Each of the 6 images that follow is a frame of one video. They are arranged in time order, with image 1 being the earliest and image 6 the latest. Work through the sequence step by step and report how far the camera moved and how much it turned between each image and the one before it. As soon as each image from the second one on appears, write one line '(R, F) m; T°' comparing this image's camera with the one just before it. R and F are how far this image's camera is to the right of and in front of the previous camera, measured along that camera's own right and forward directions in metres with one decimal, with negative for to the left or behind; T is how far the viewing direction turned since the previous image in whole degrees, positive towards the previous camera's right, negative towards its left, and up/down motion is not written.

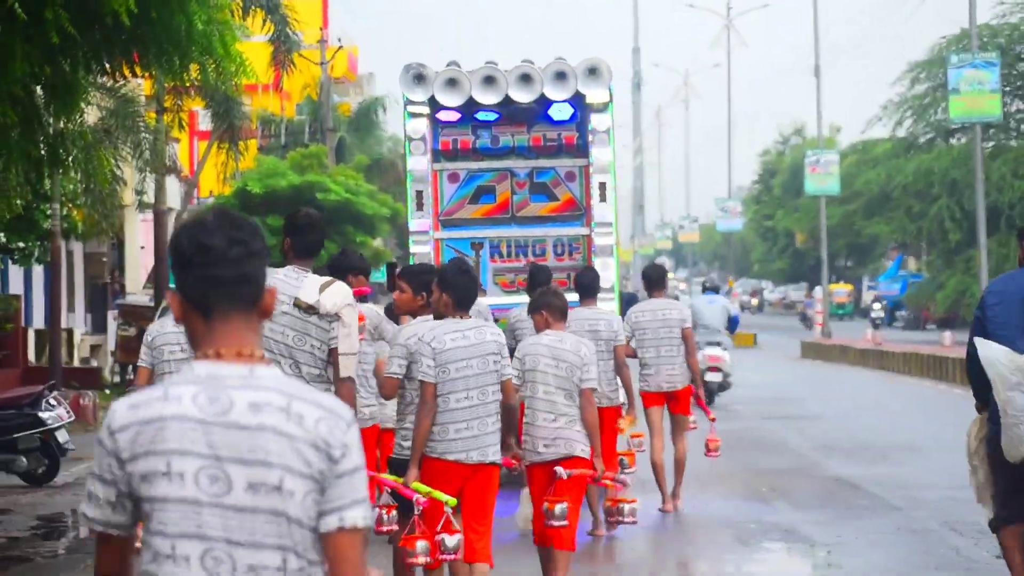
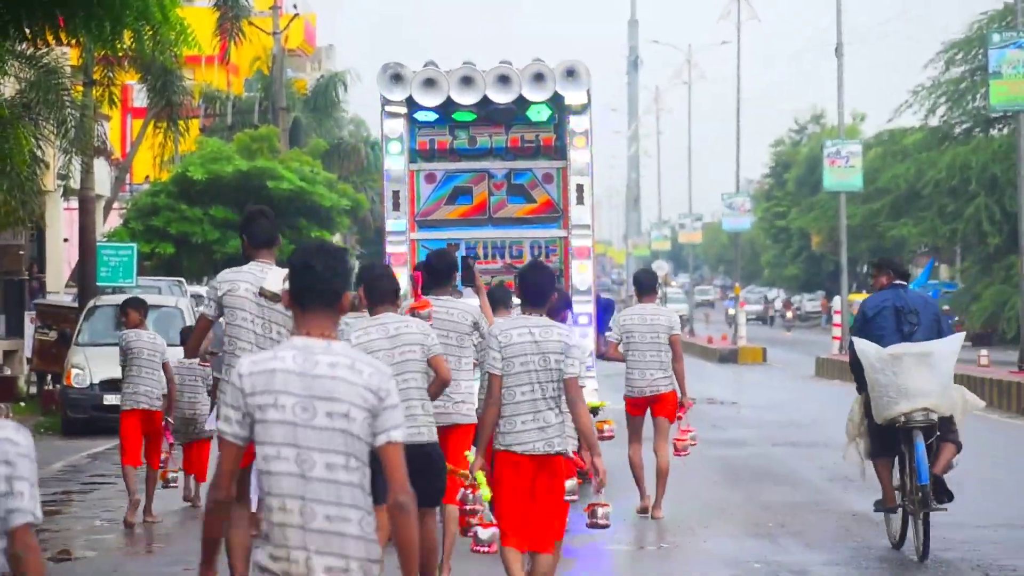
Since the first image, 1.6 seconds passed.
(+0.1, +2.1) m; 0°
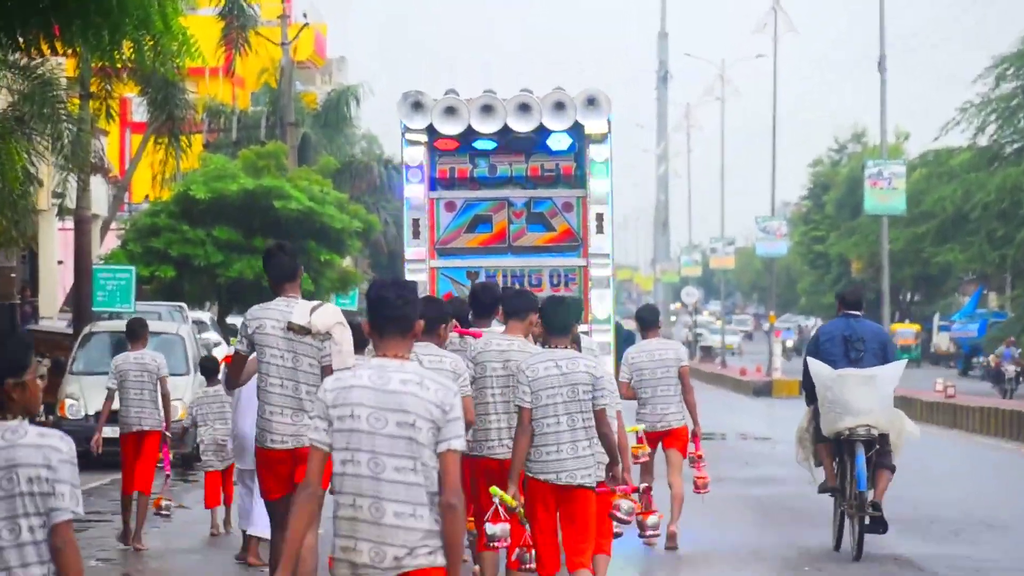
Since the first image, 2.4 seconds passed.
(0.0, +0.9) m; 0°
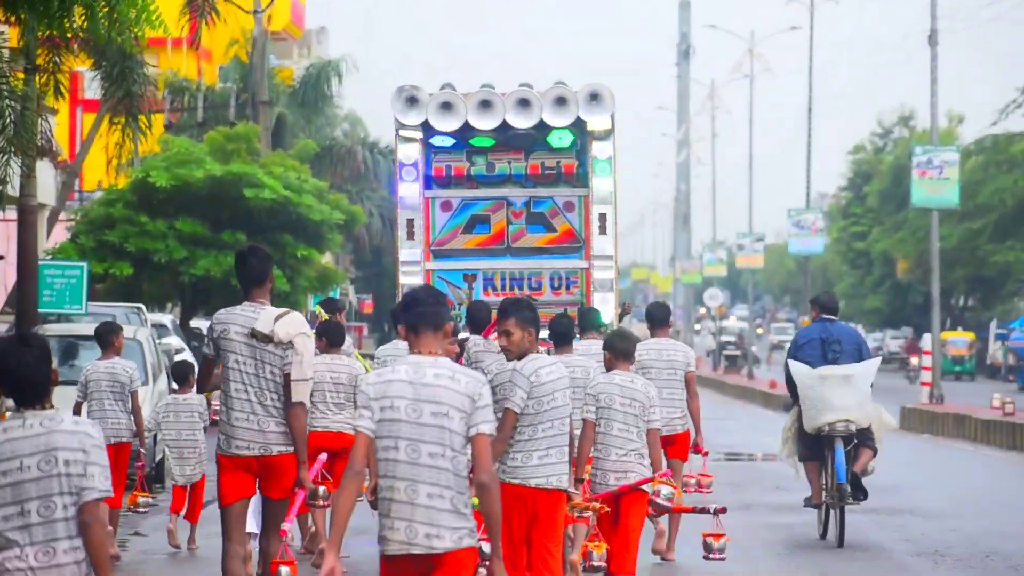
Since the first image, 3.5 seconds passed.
(0.0, +1.7) m; 0°
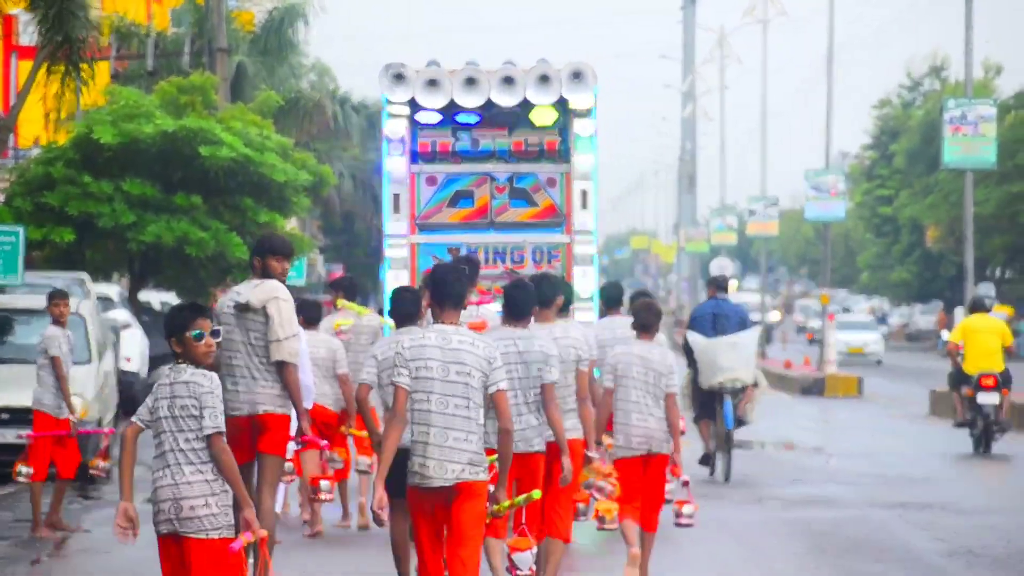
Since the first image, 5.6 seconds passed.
(0.0, +1.3) m; 0°
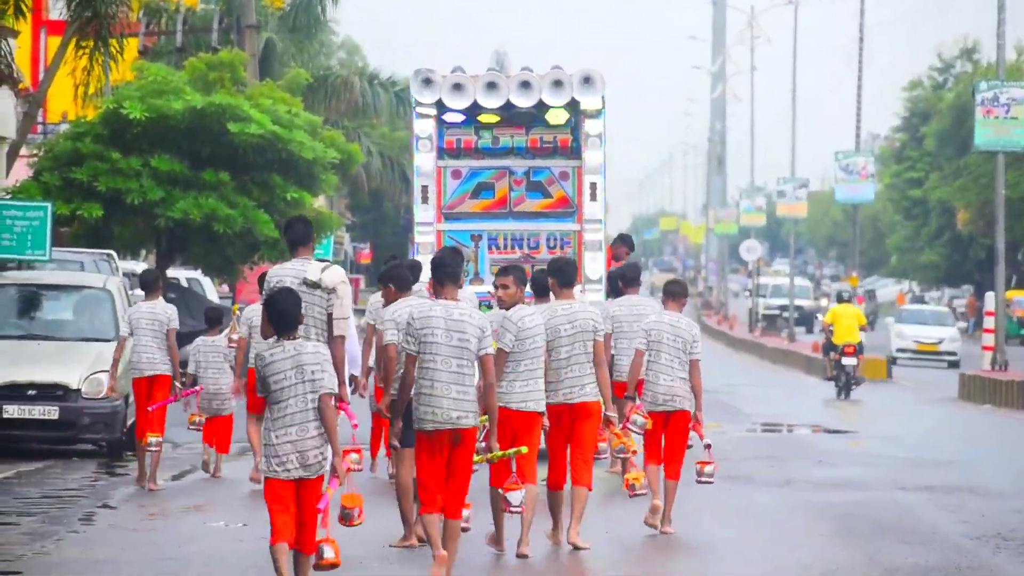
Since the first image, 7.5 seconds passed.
(0.0, 0.0) m; -1°
